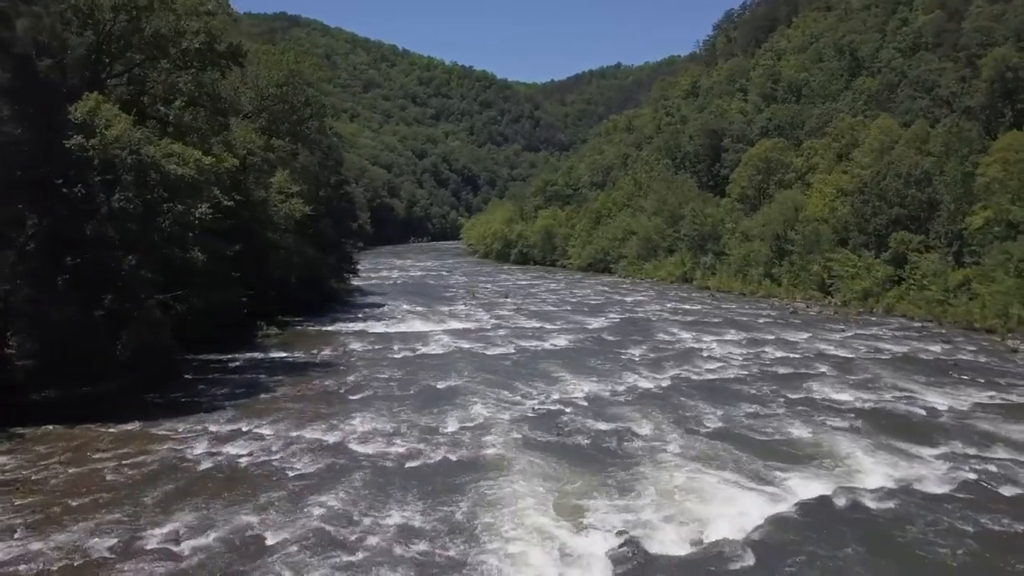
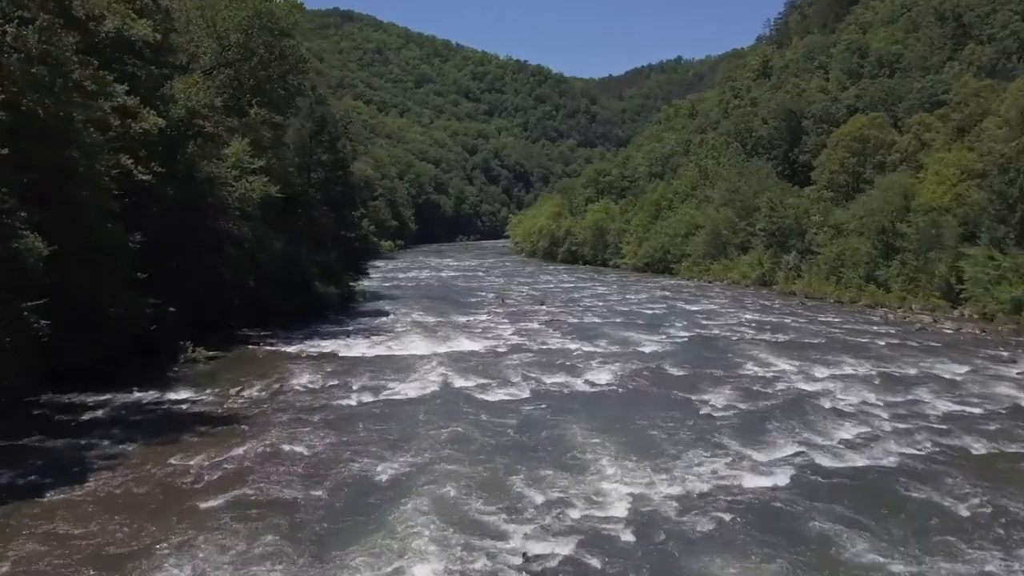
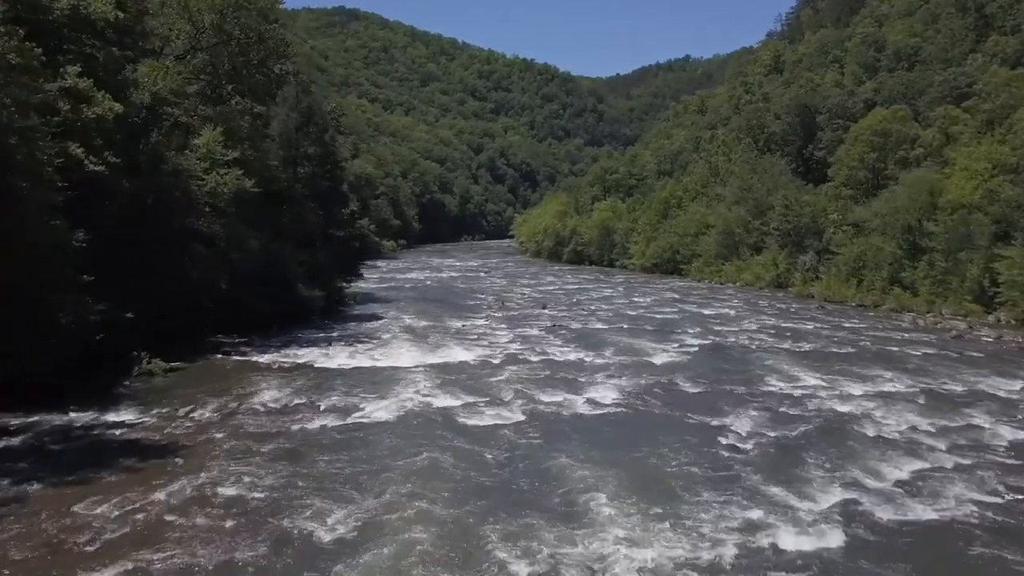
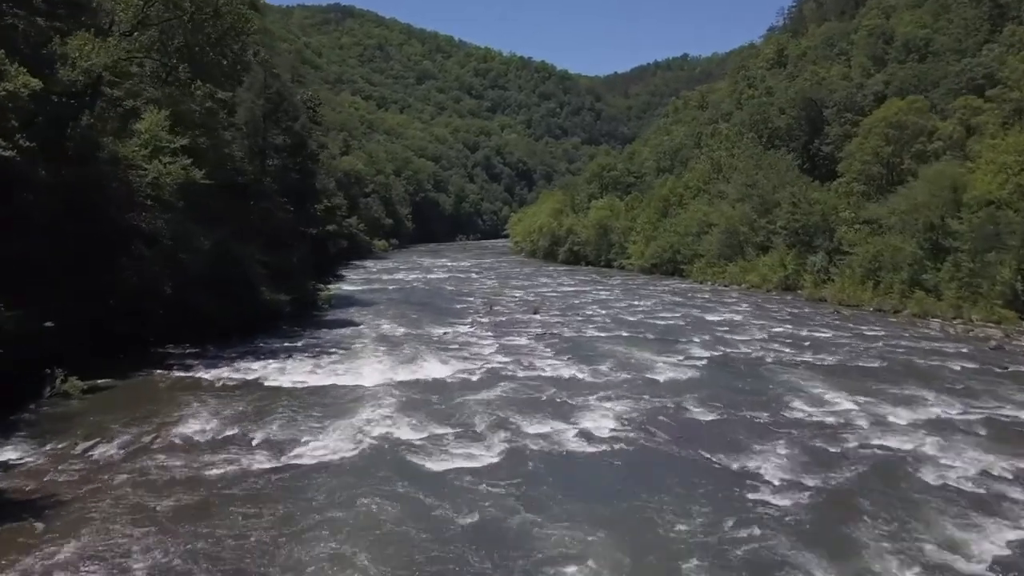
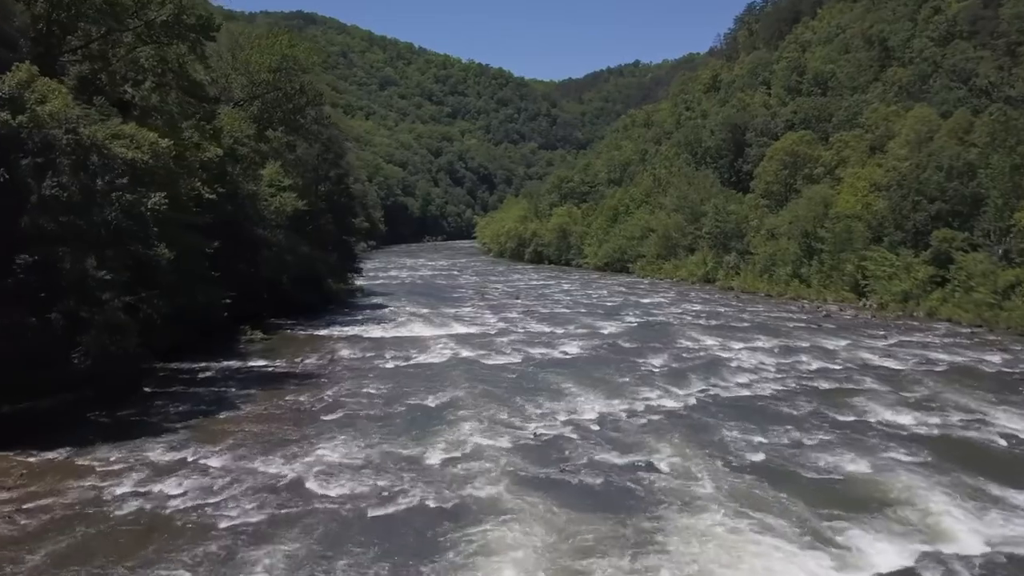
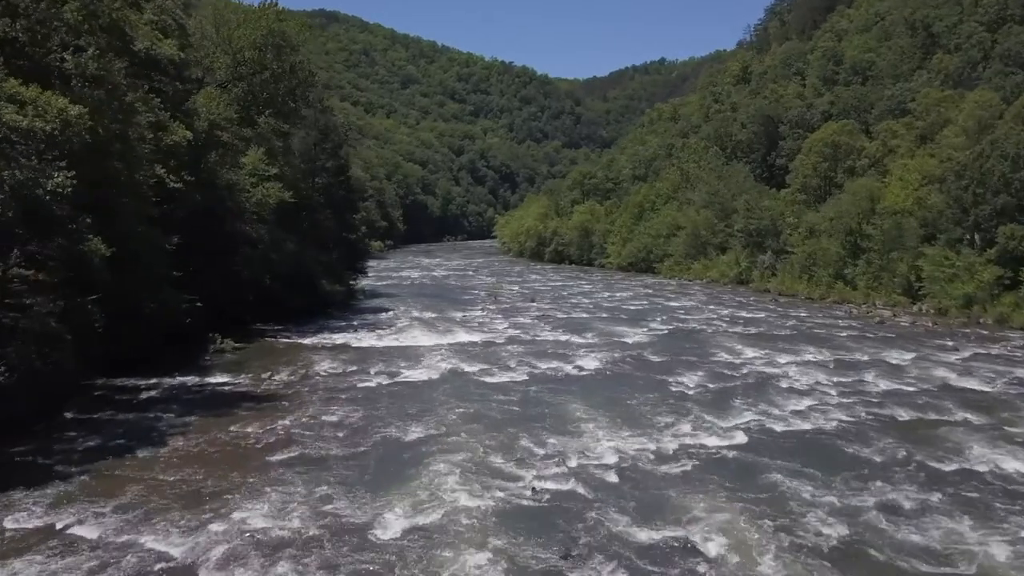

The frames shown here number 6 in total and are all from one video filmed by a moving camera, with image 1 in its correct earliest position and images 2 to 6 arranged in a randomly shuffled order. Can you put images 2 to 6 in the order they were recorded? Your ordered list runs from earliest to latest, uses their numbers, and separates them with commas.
5, 6, 2, 3, 4
